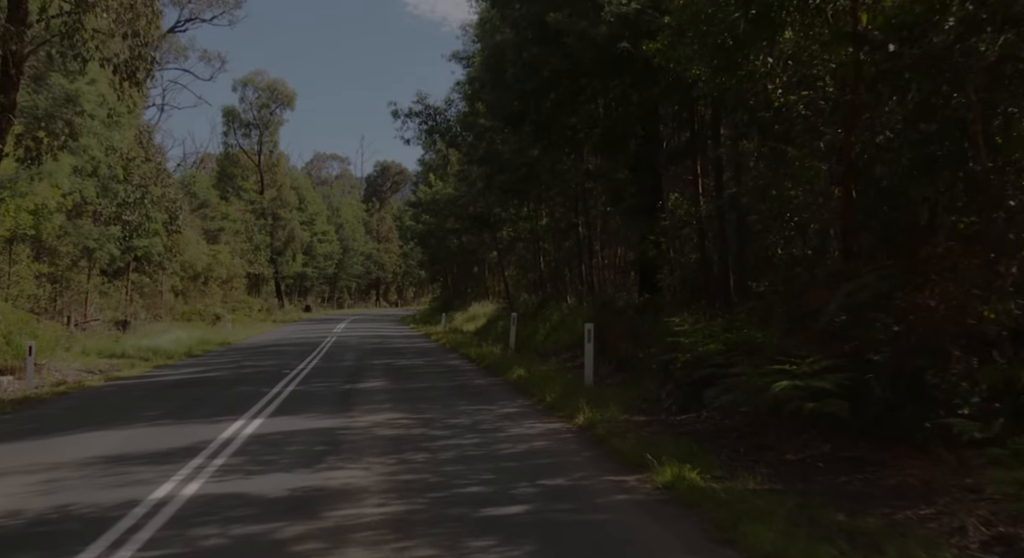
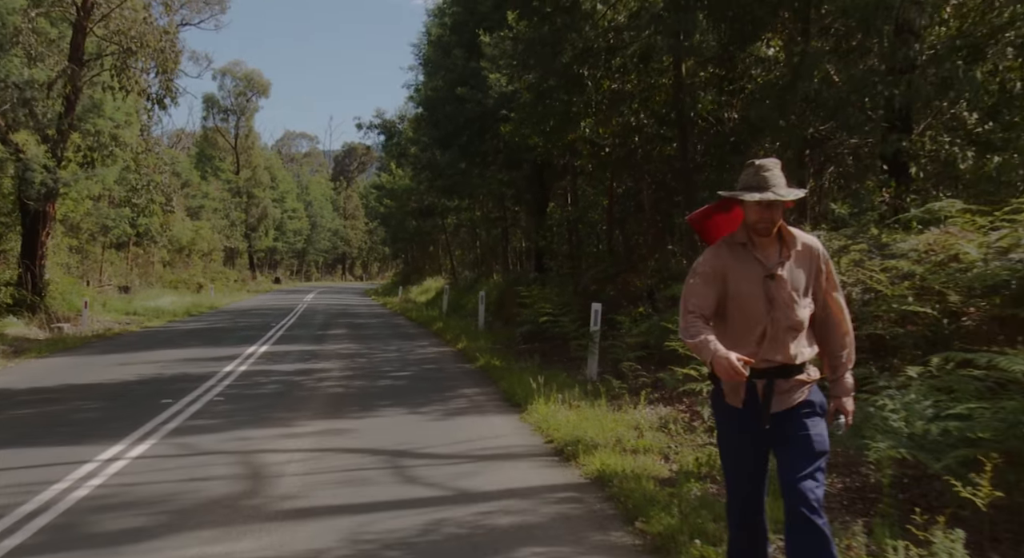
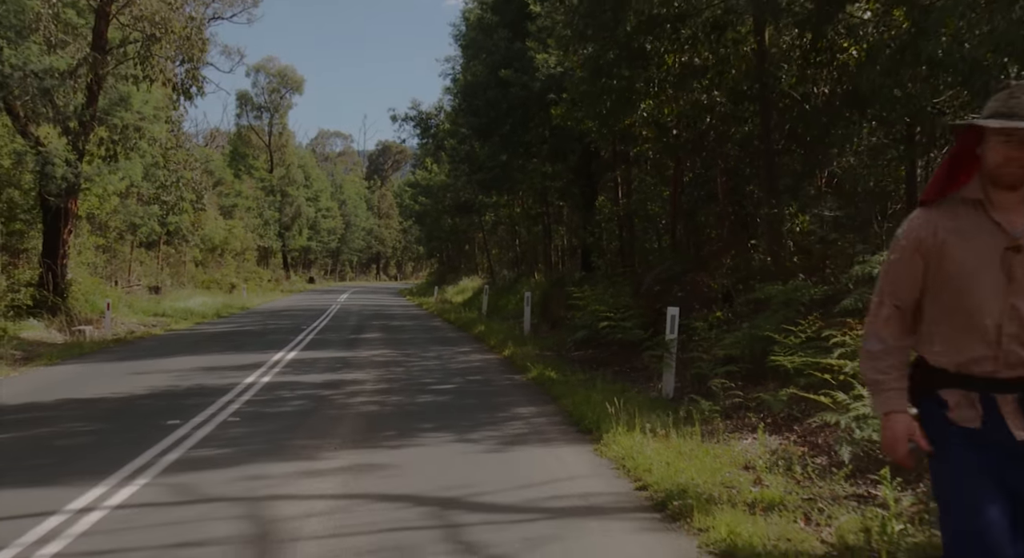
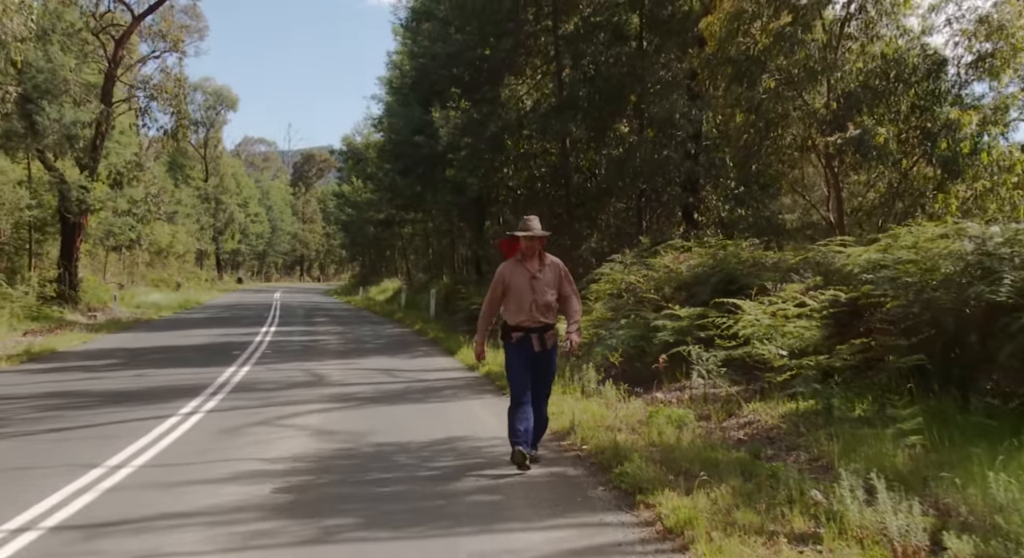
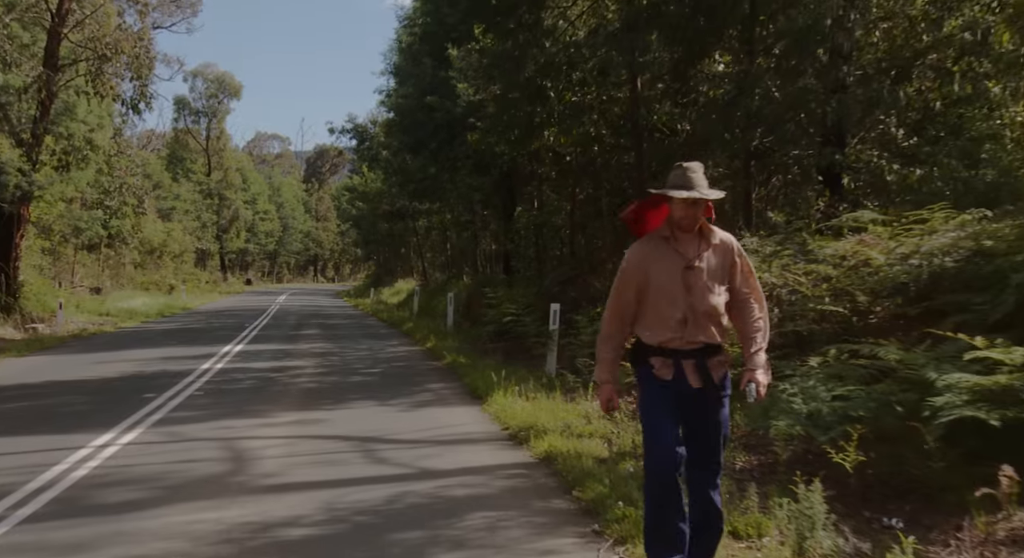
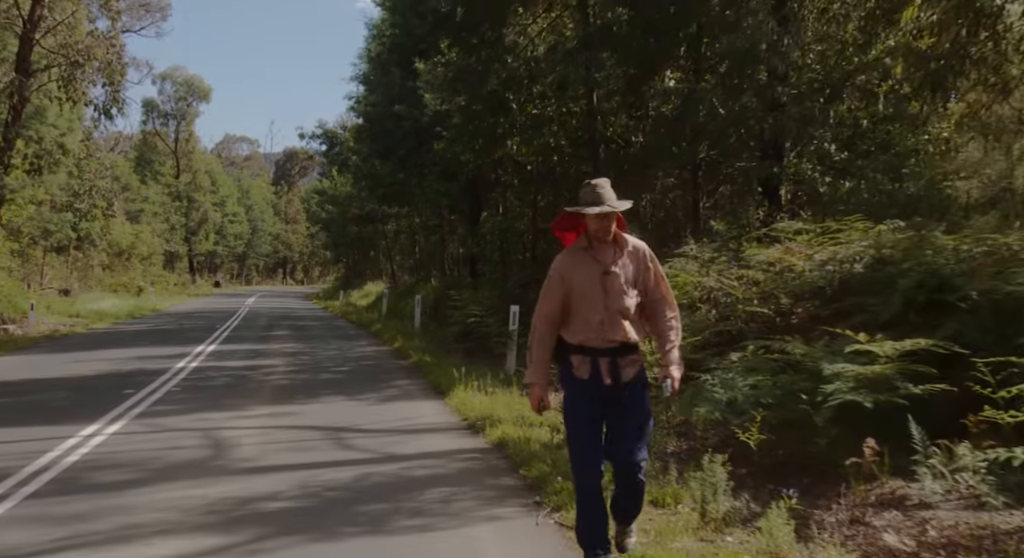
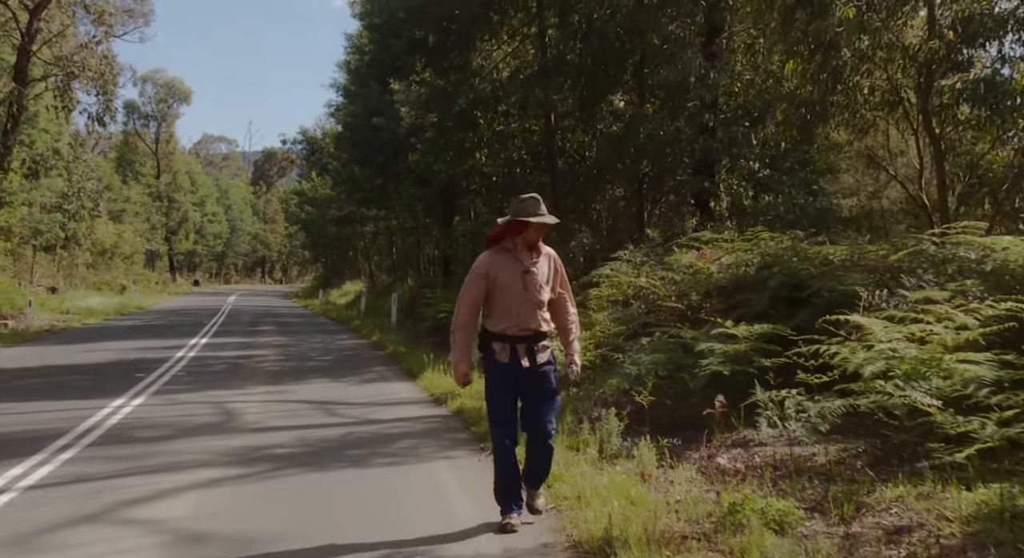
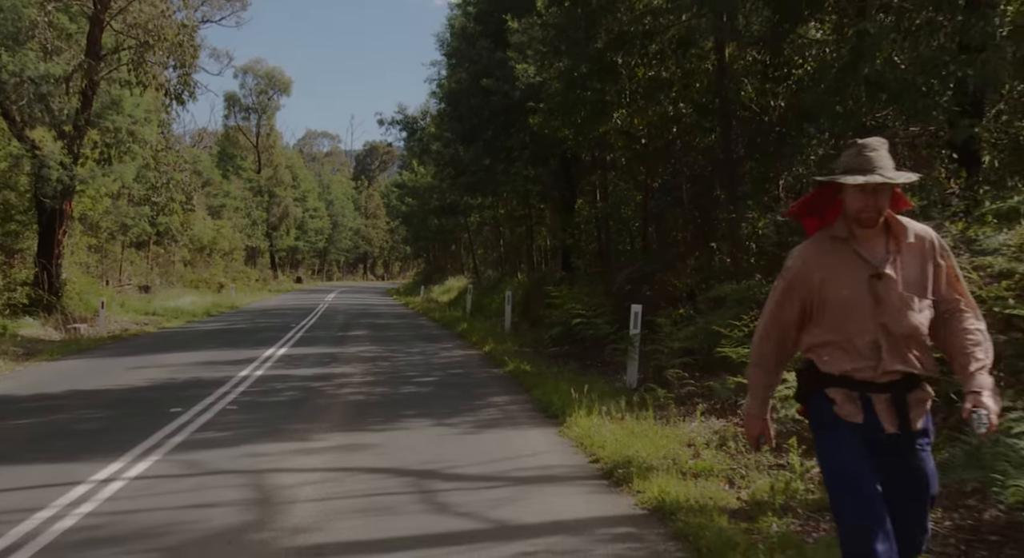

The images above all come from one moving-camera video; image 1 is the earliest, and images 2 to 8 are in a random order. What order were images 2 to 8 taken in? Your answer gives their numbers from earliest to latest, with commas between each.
3, 8, 2, 5, 6, 7, 4
